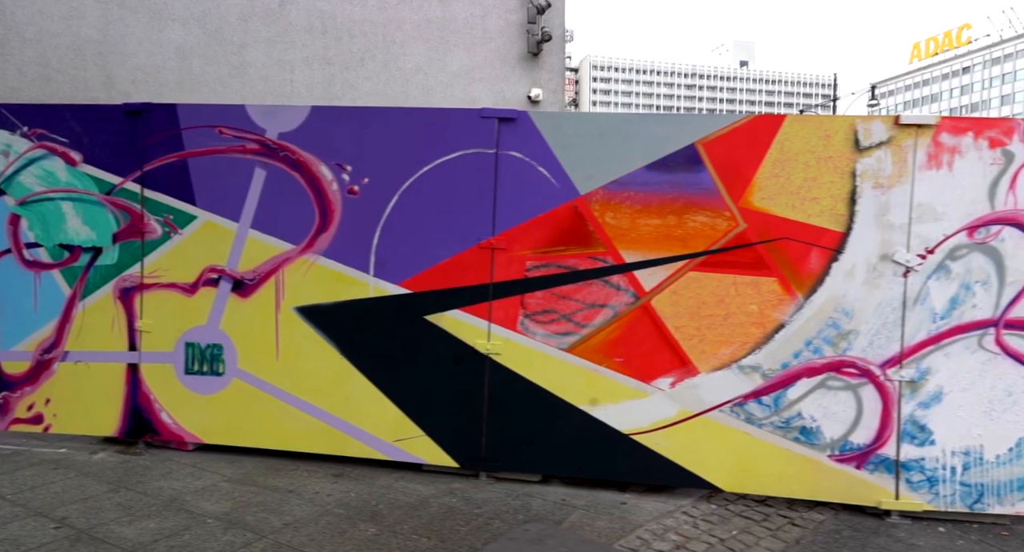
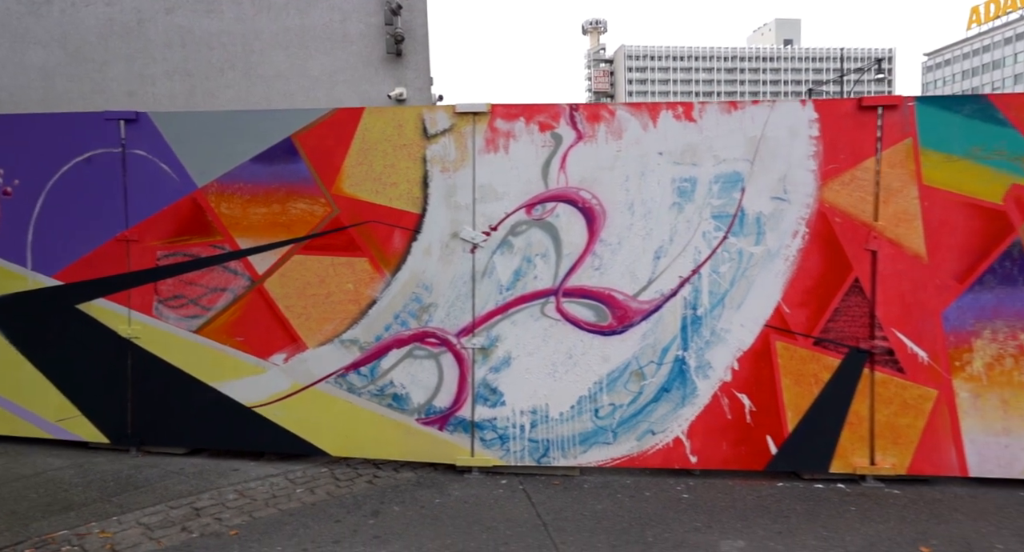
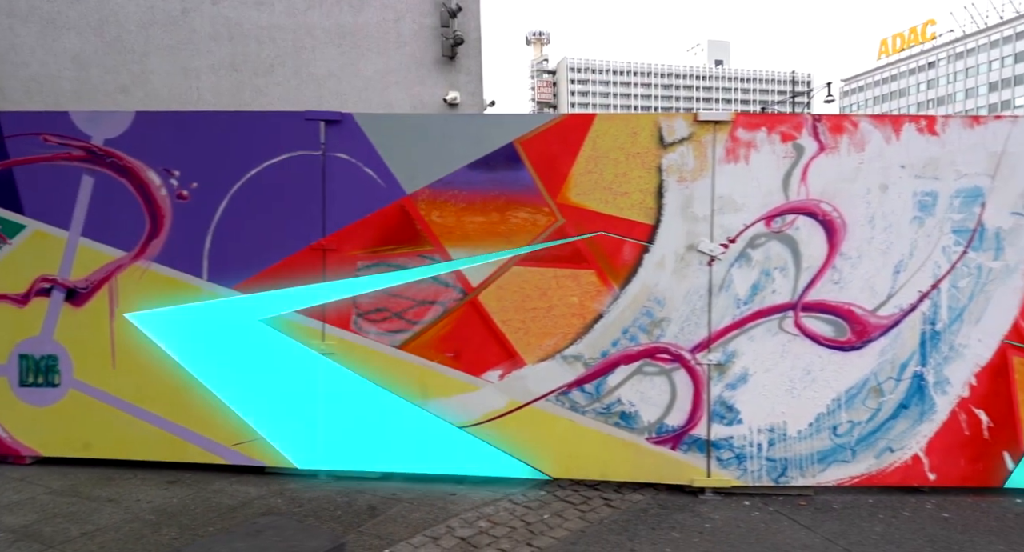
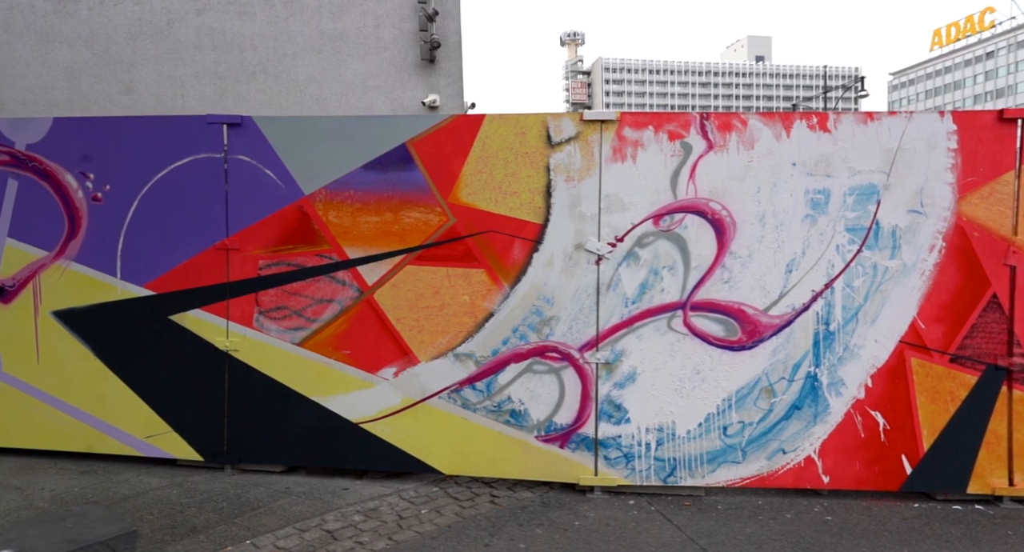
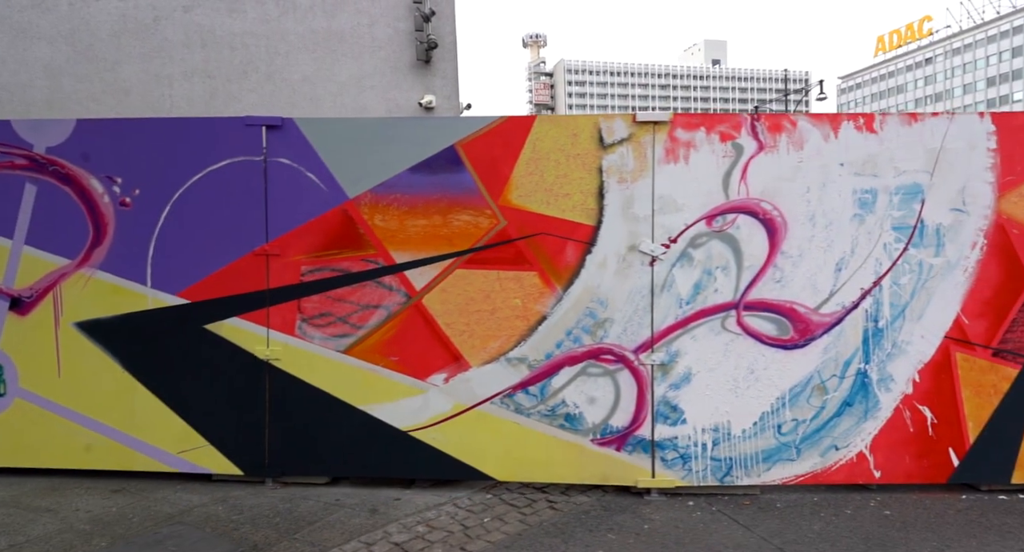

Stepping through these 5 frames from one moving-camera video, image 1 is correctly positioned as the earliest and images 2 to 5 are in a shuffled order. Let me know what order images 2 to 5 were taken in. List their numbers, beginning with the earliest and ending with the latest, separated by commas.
3, 5, 4, 2
